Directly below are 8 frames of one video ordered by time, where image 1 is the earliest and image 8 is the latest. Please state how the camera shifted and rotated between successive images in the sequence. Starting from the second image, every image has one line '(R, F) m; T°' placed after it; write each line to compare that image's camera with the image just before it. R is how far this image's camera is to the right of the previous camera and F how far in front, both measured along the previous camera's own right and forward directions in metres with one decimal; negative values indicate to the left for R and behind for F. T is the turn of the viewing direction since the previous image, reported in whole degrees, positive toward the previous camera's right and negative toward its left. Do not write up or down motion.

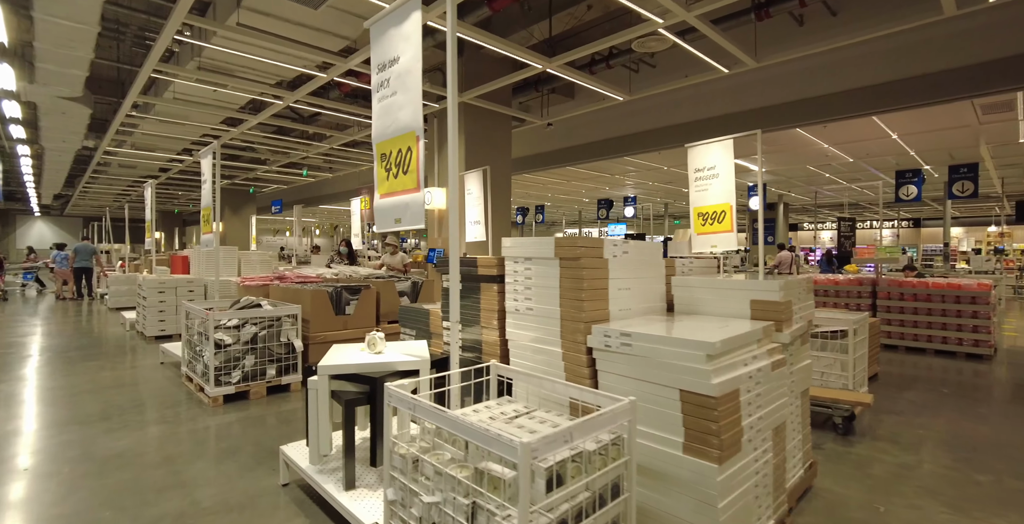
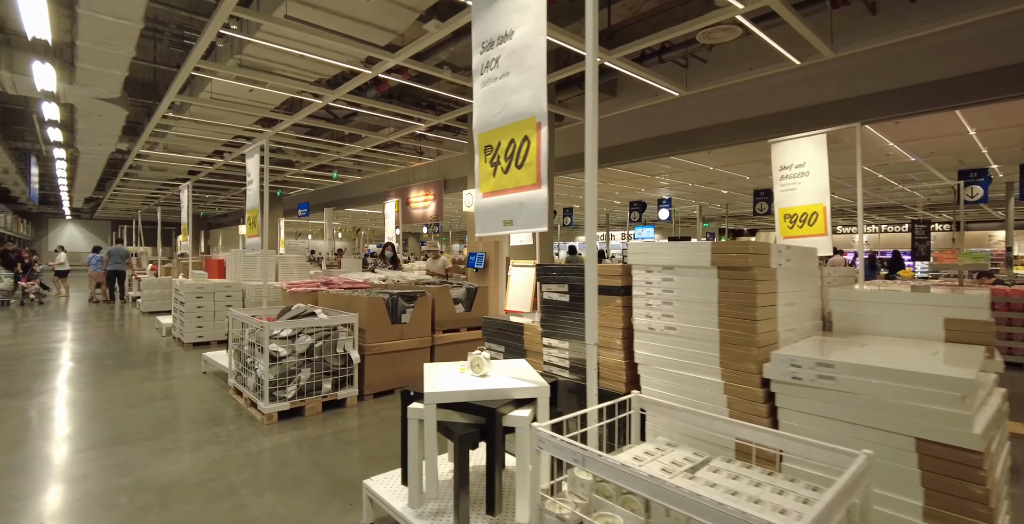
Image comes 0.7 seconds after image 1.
(-0.5, +0.3) m; -2°
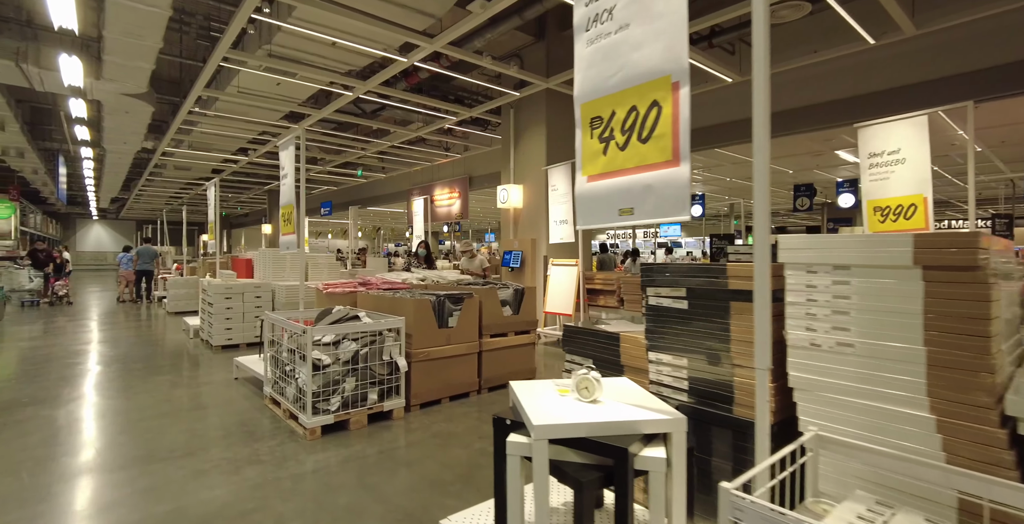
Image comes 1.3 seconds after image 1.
(-0.3, +0.4) m; -2°
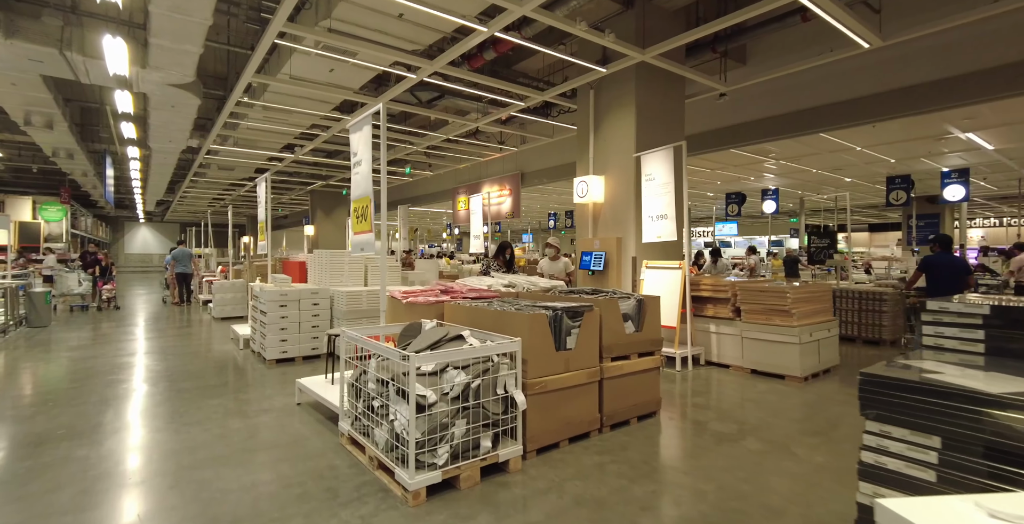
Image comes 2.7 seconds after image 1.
(-0.7, +0.9) m; -3°
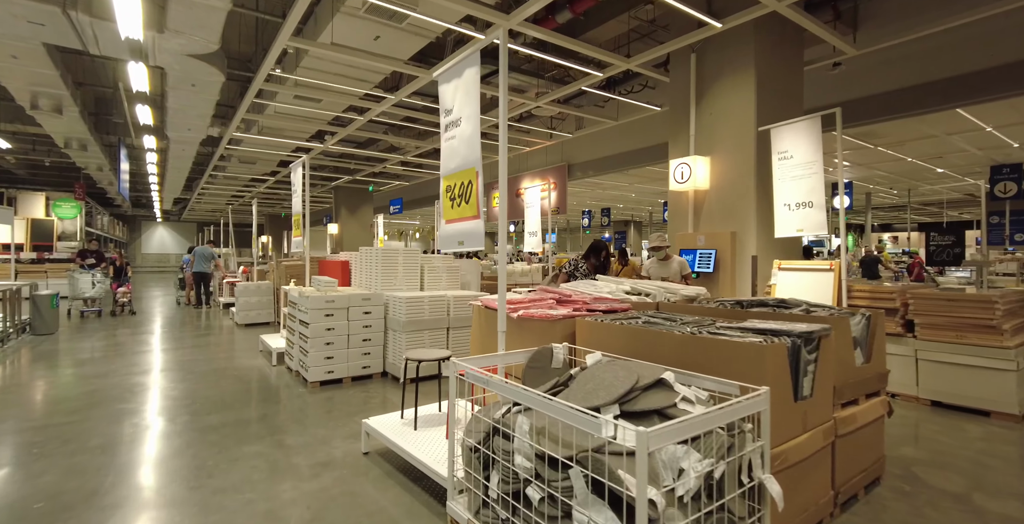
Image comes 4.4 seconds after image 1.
(-0.8, +1.1) m; -1°
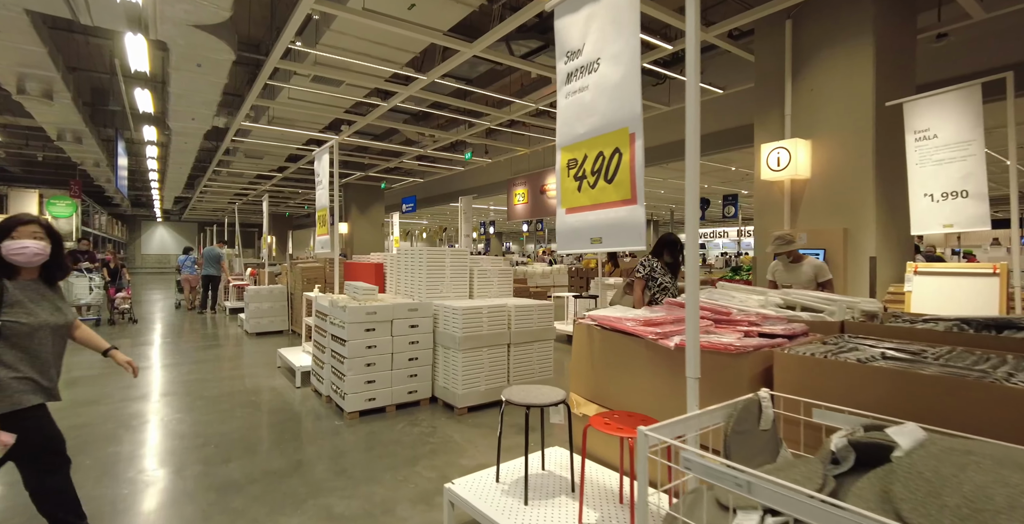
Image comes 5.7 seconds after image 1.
(-0.6, +0.8) m; 0°
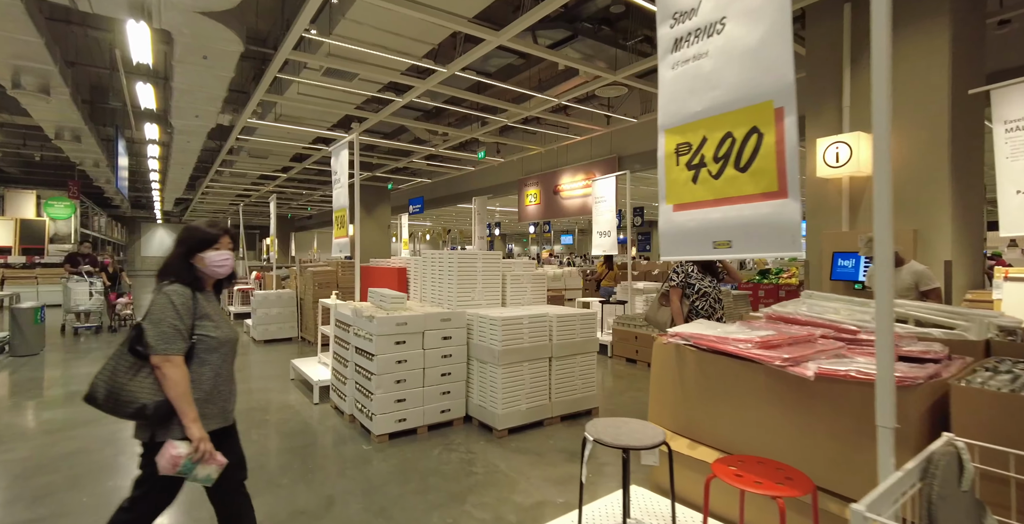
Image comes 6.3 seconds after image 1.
(-0.3, +0.4) m; 0°
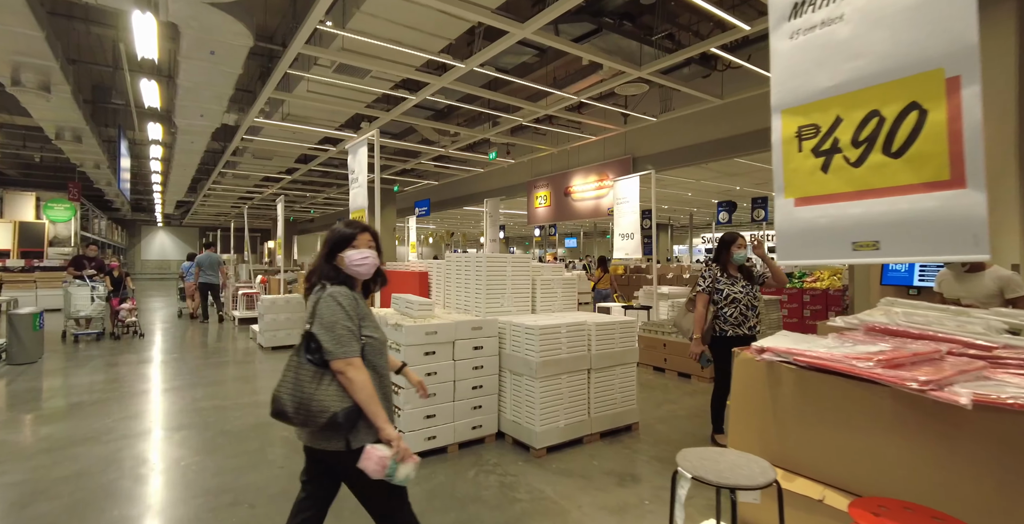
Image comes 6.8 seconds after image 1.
(-0.3, +0.3) m; 0°
